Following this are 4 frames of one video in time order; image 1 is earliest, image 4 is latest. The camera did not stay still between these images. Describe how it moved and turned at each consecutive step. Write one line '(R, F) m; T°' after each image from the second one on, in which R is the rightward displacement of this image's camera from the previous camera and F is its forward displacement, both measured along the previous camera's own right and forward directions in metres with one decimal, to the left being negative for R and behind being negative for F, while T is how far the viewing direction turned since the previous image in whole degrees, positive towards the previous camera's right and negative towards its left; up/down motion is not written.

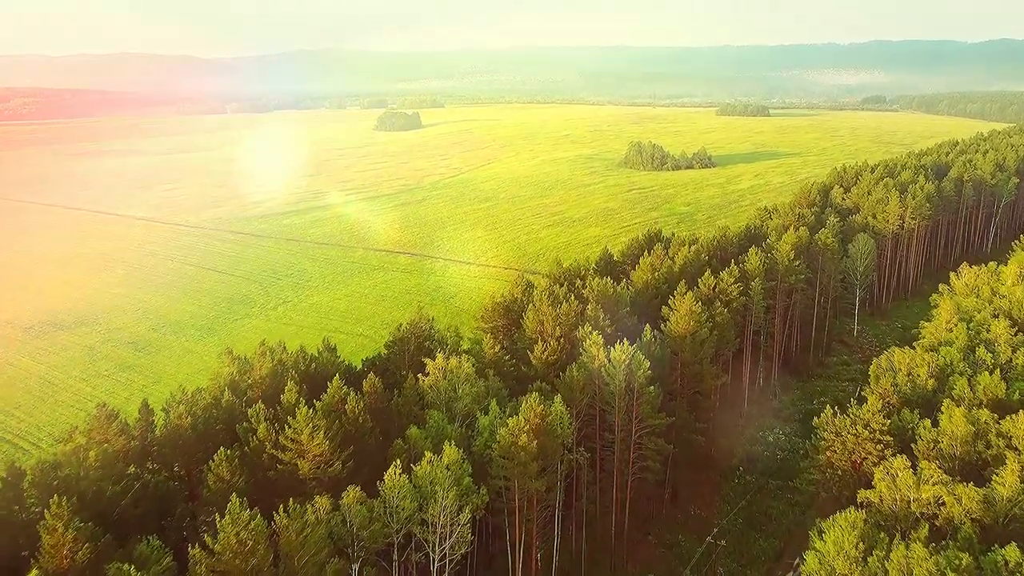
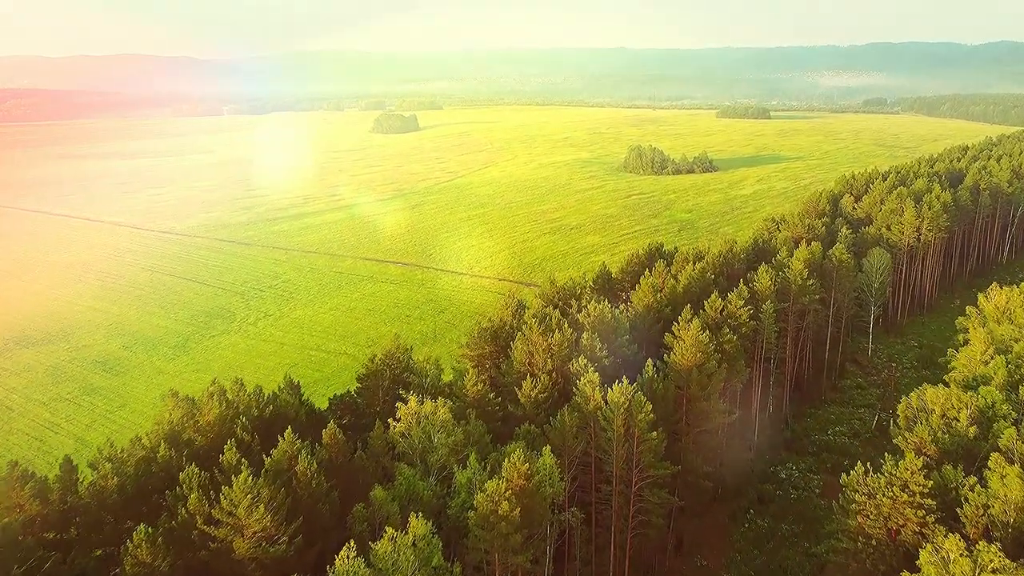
(+0.7, +3.7) m; 0°
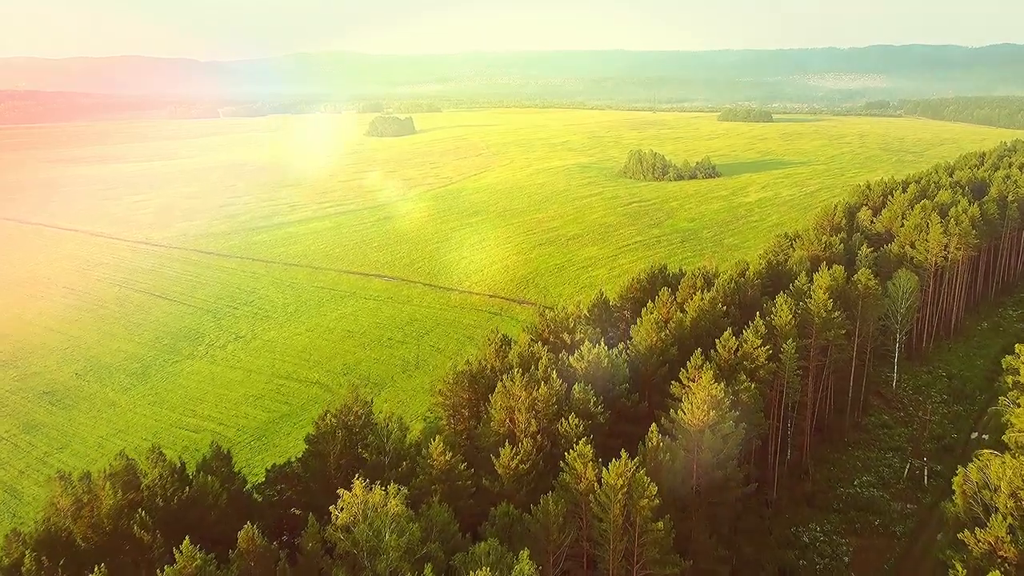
(+1.0, +5.2) m; 0°
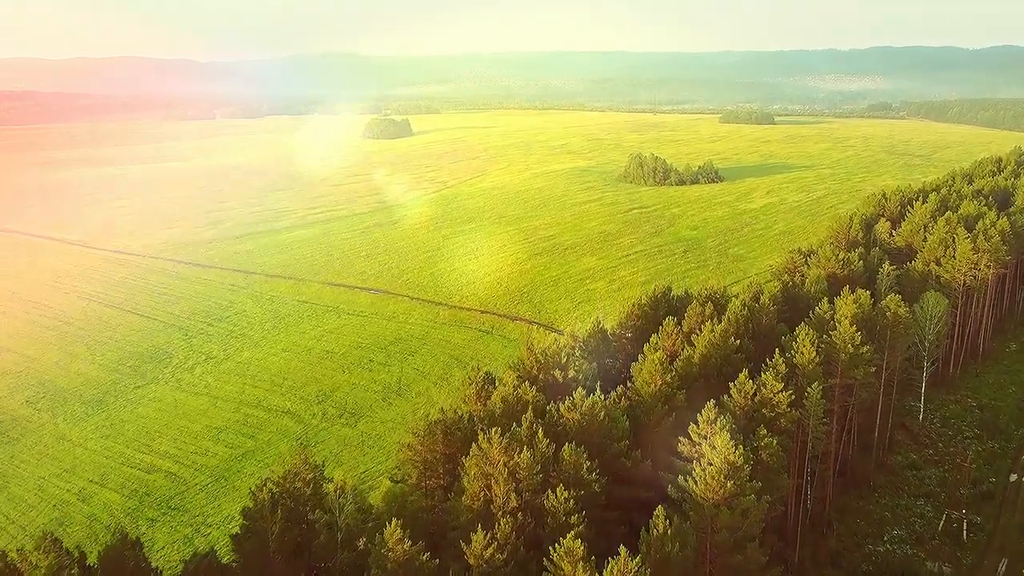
(+0.8, +4.6) m; 0°
